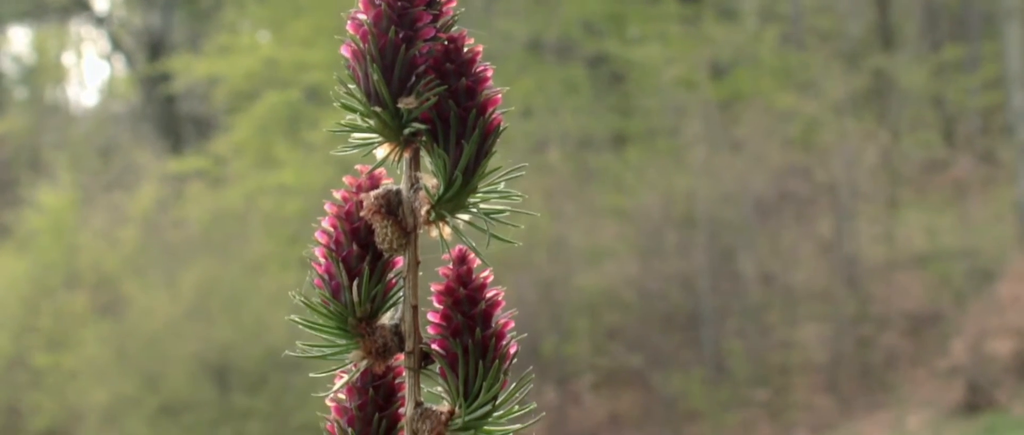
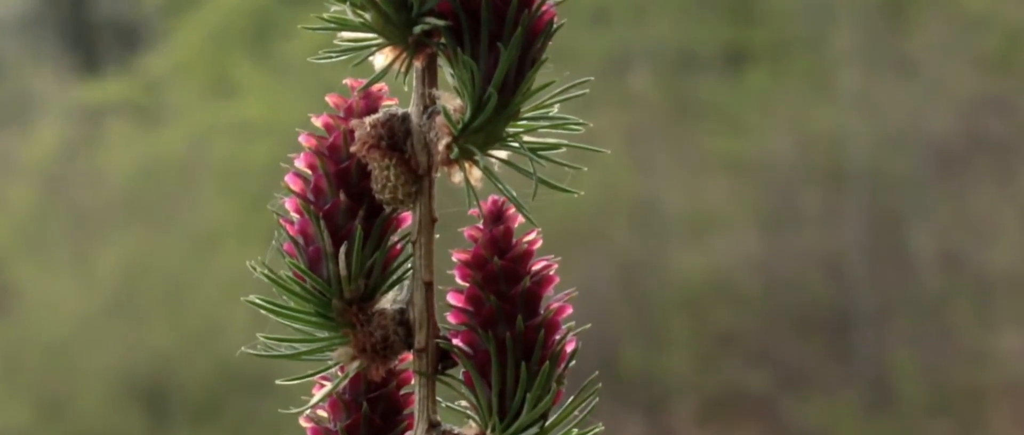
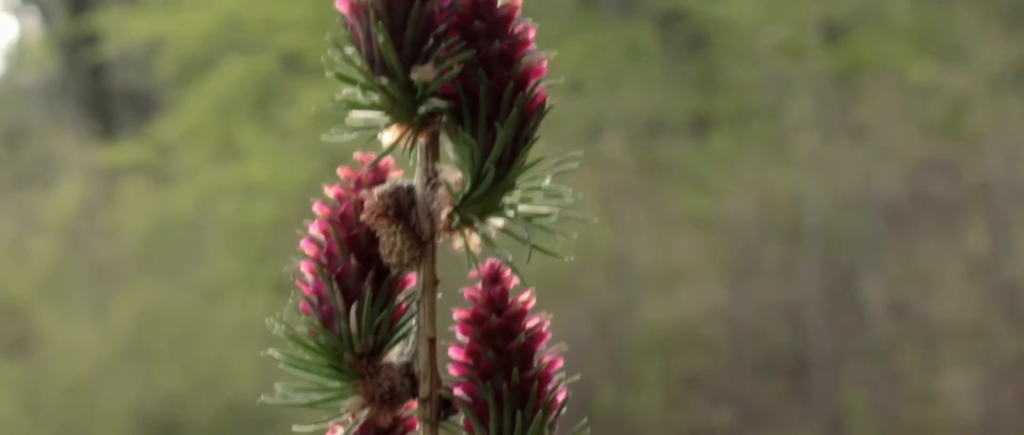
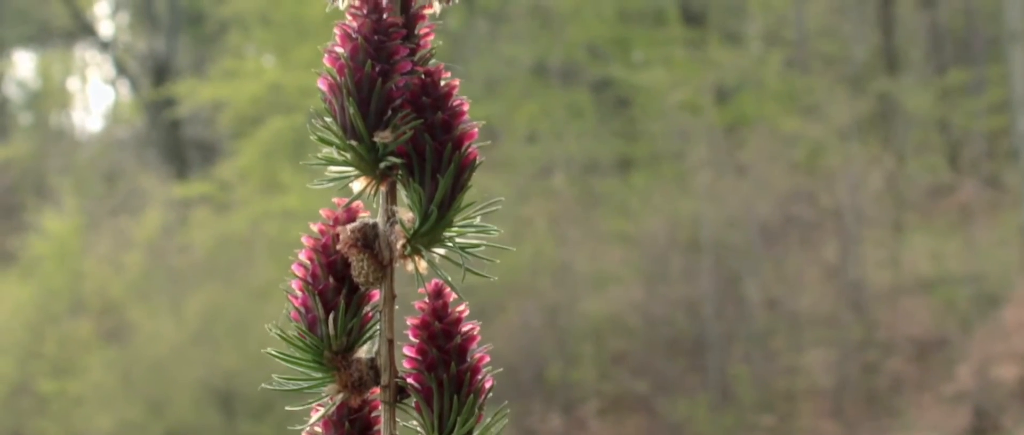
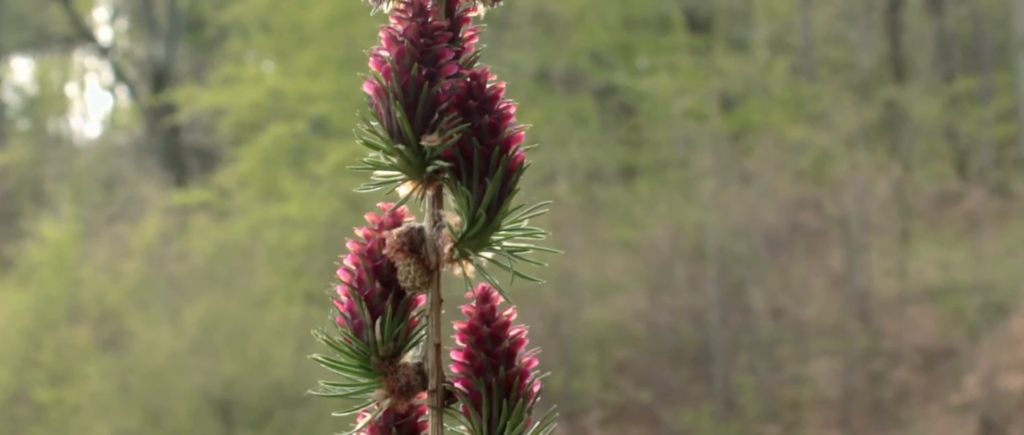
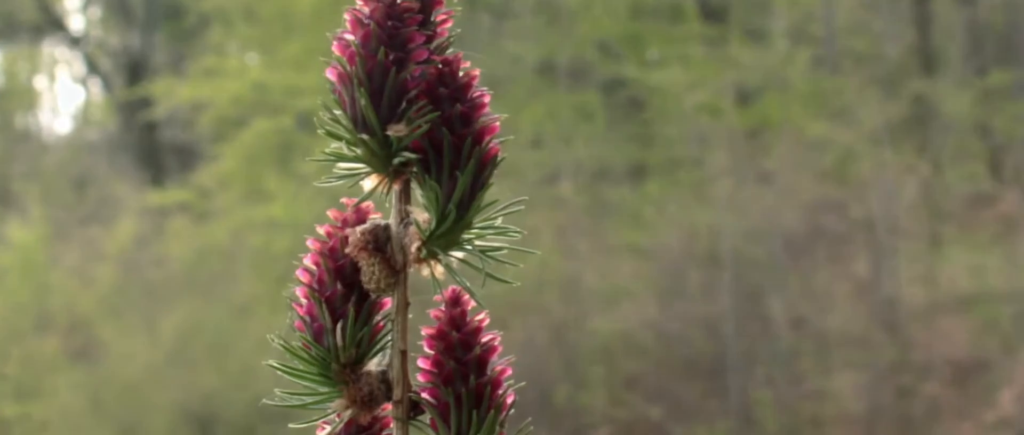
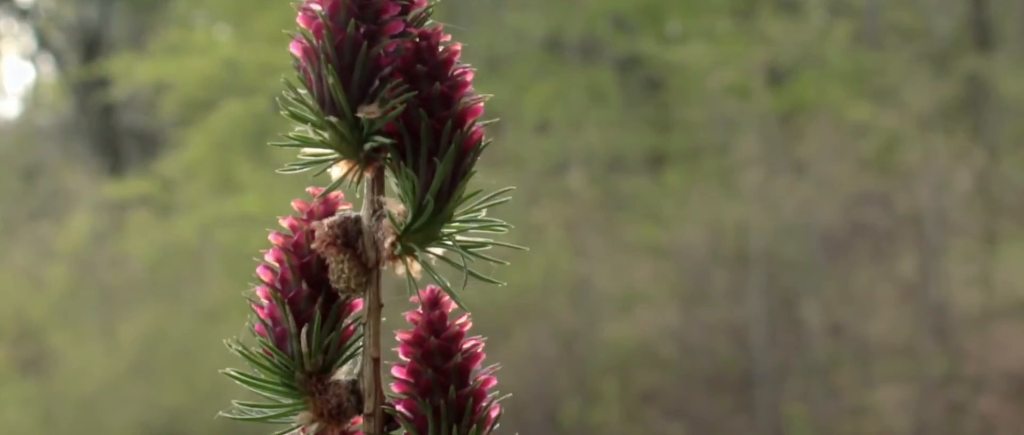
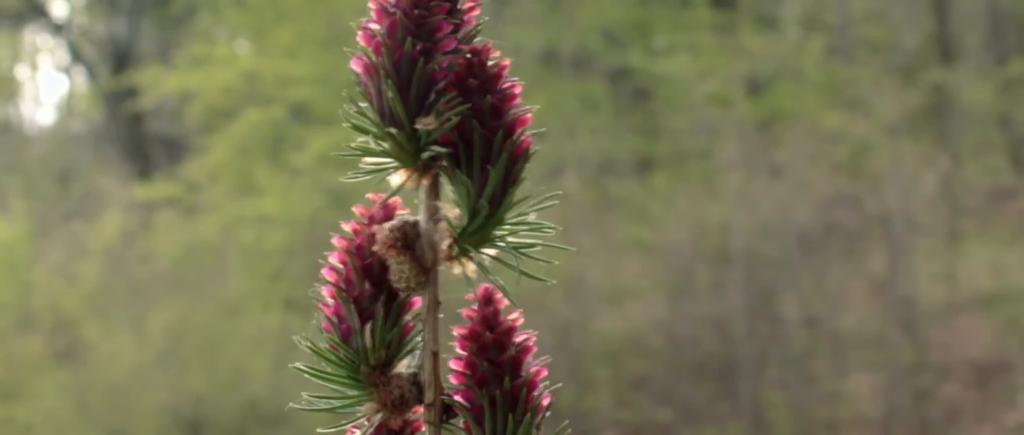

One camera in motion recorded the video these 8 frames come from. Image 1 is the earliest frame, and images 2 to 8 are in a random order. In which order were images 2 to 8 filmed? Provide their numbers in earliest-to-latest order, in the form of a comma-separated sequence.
4, 5, 6, 8, 7, 3, 2
